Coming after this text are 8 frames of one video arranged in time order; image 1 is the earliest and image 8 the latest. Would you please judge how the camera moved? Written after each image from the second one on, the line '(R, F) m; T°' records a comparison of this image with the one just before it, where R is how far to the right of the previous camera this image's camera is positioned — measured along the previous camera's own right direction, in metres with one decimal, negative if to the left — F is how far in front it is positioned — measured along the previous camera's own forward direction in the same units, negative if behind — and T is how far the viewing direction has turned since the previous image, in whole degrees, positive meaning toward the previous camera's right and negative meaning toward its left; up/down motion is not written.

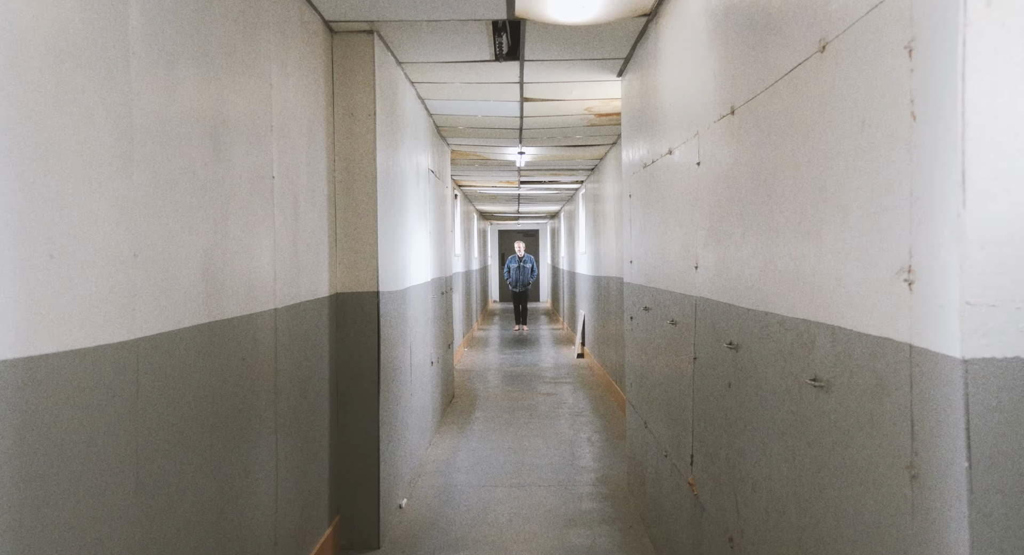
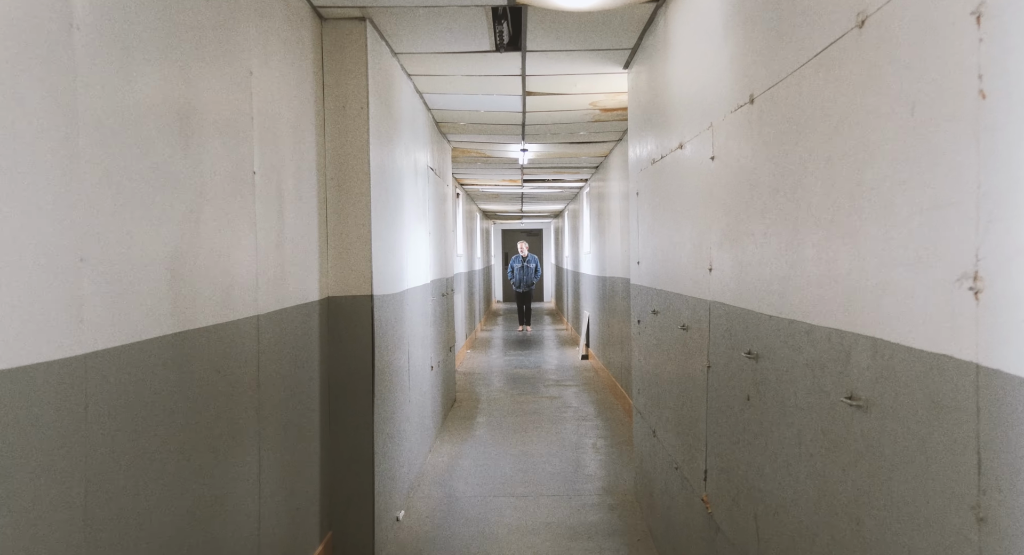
(0.0, +0.2) m; 0°
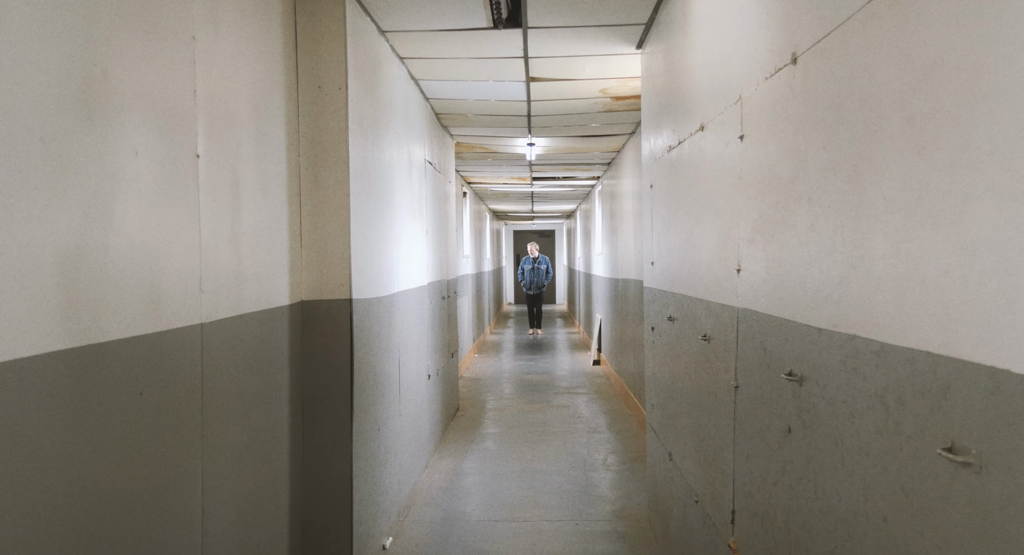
(+0.1, +0.4) m; -1°
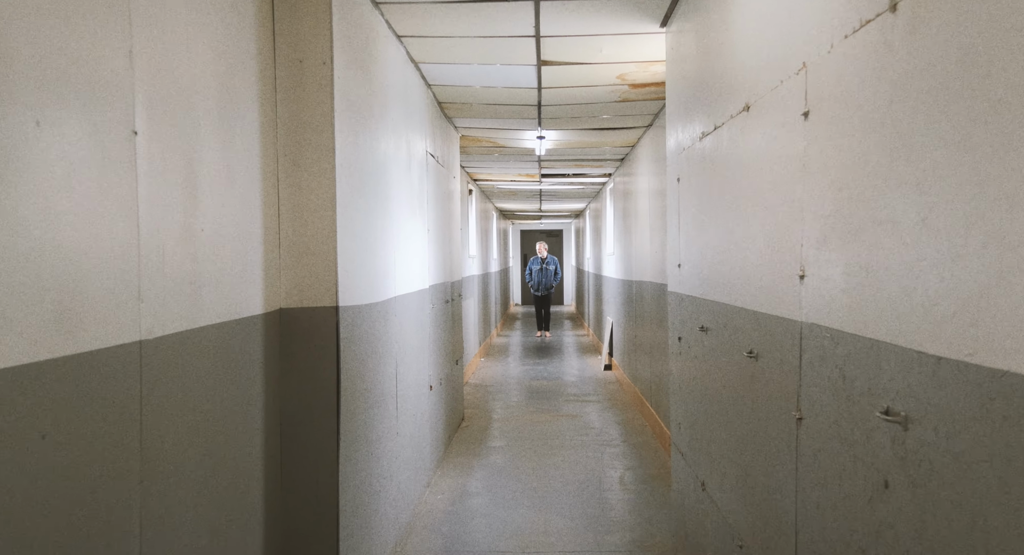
(0.0, +0.4) m; -1°
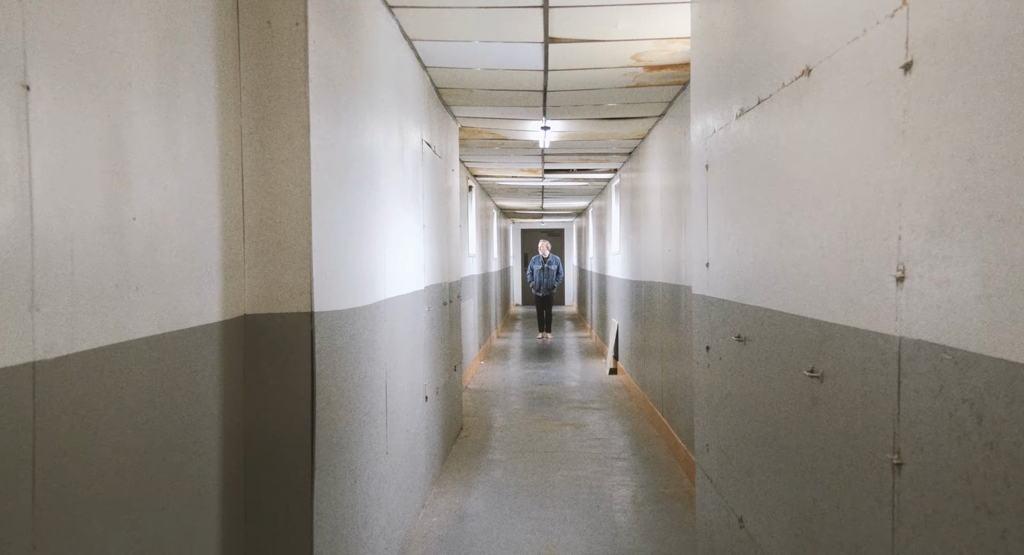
(0.0, +0.4) m; 0°
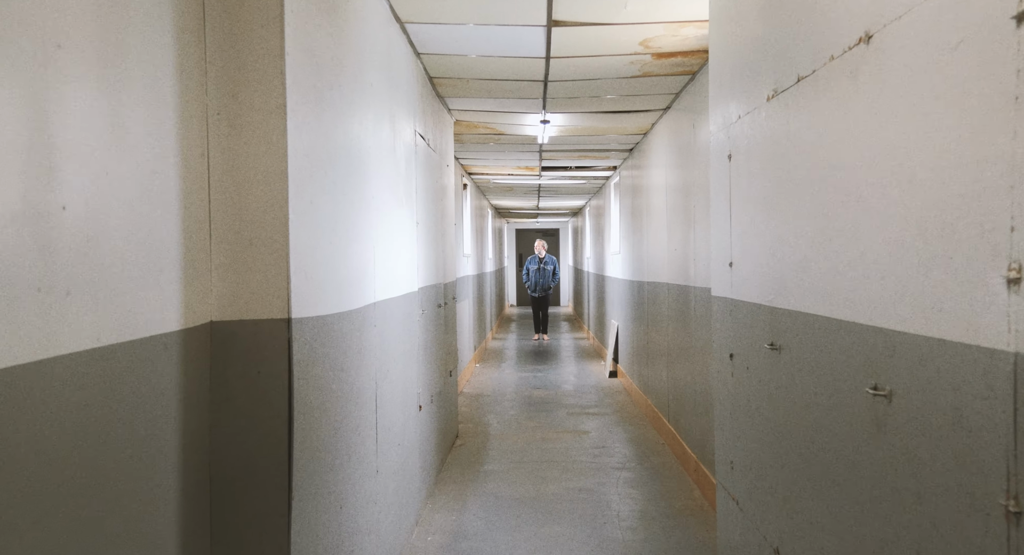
(0.0, +0.3) m; +1°
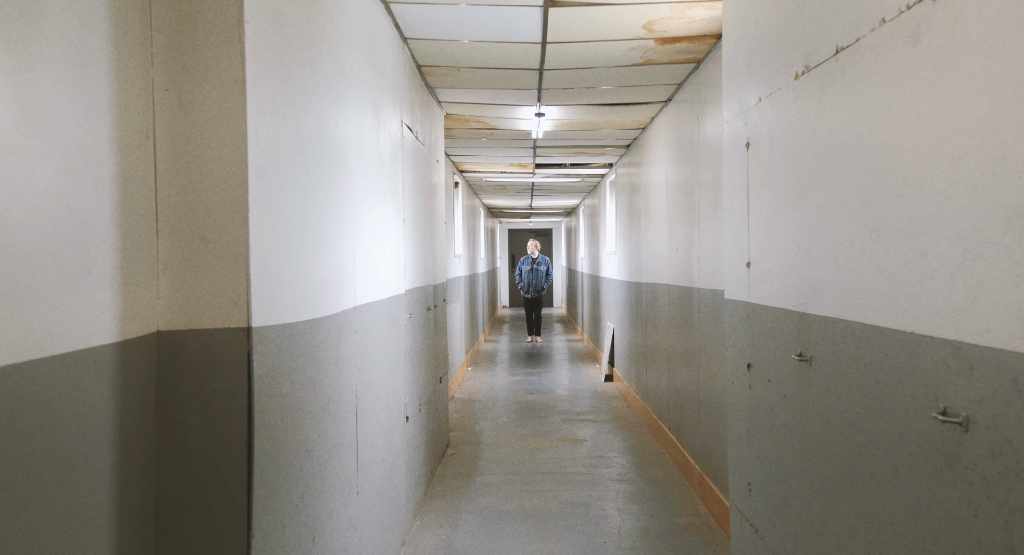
(0.0, +0.3) m; +1°
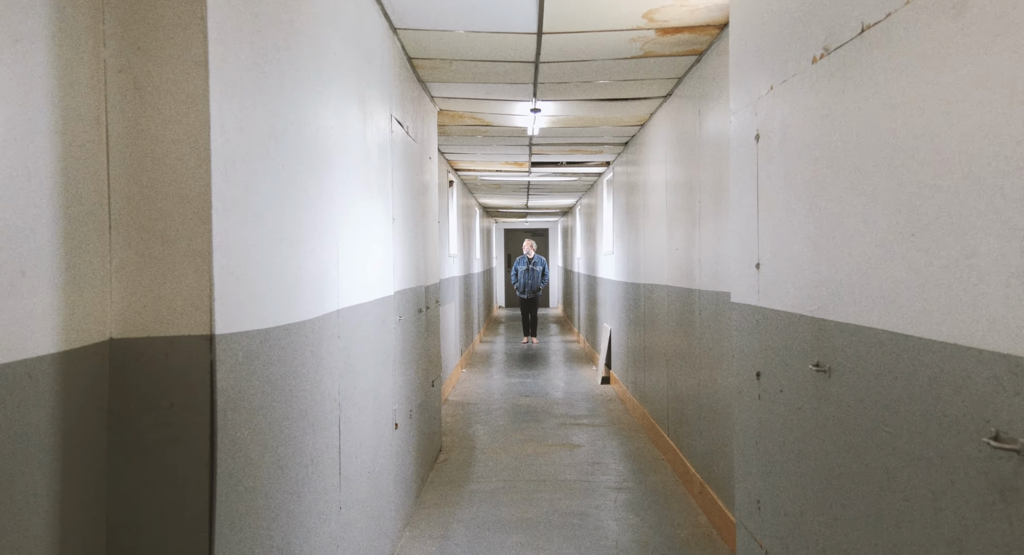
(0.0, +0.2) m; 0°
